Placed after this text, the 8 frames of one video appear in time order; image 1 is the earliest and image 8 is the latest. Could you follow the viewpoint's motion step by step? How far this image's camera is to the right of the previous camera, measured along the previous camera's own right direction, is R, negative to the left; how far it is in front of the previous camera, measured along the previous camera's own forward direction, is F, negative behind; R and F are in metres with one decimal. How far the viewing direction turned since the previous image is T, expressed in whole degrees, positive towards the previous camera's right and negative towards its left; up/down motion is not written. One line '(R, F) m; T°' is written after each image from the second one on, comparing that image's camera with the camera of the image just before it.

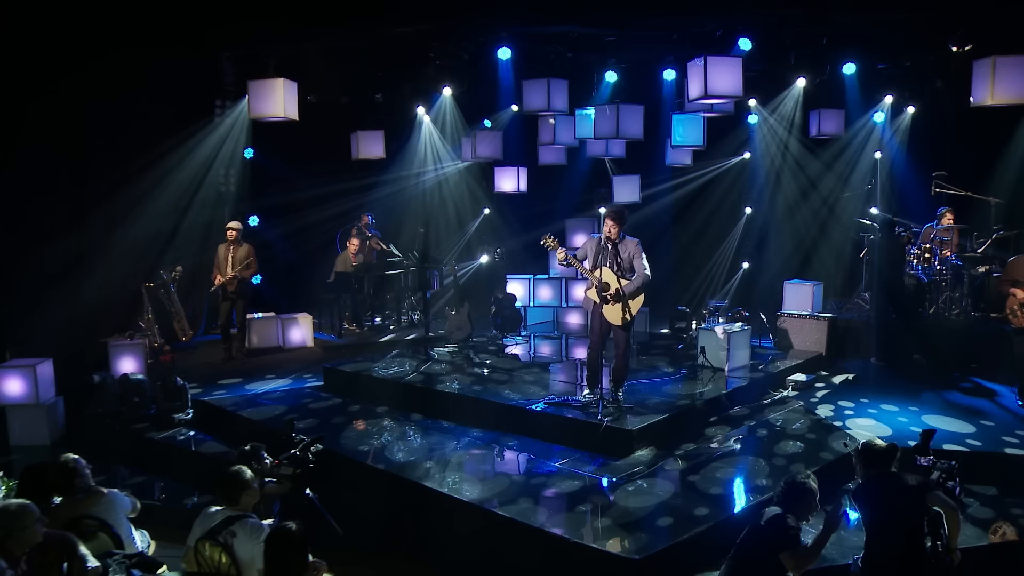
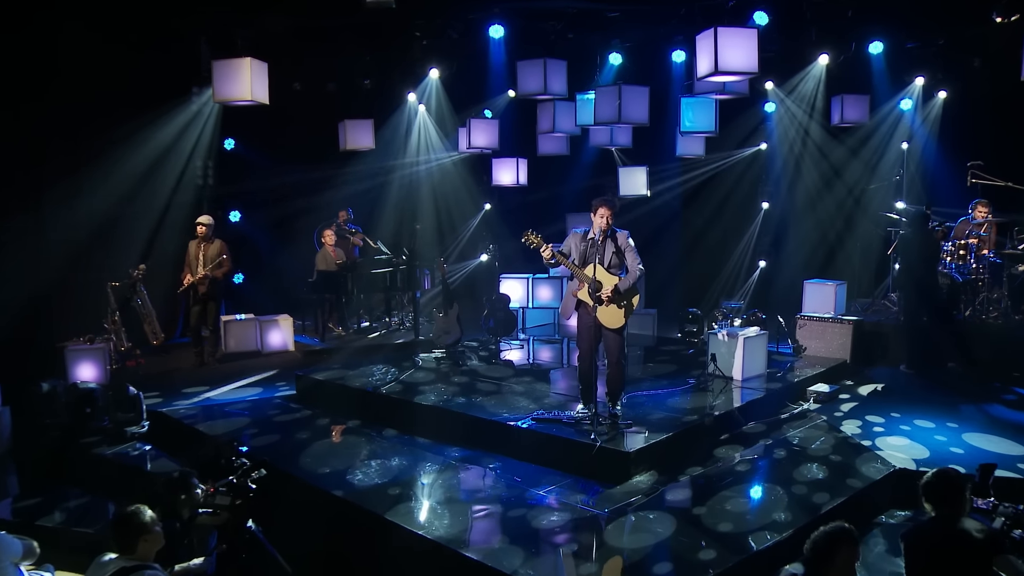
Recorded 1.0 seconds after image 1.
(+0.2, +0.8) m; -1°
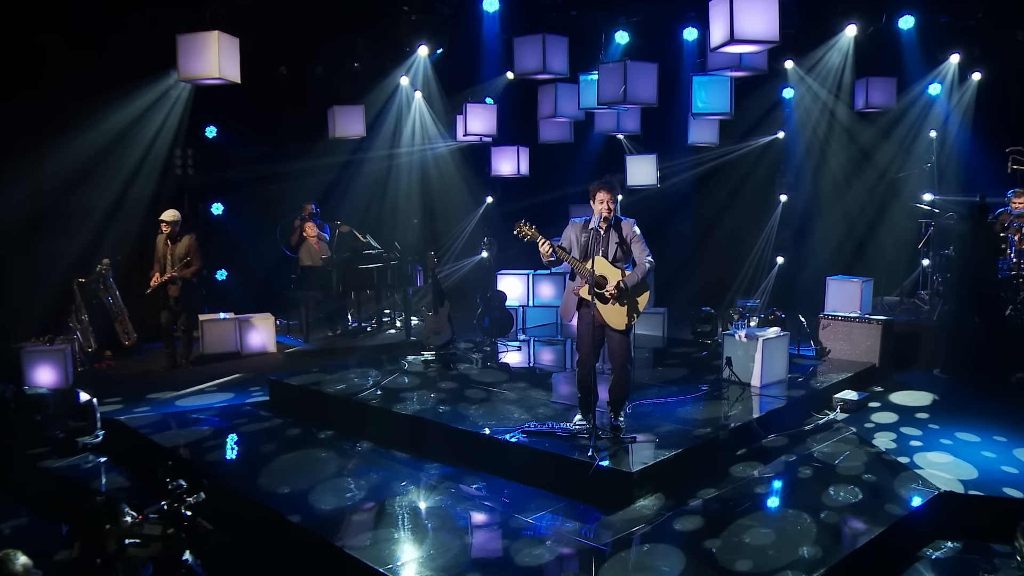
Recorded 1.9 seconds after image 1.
(+0.1, +0.7) m; -1°
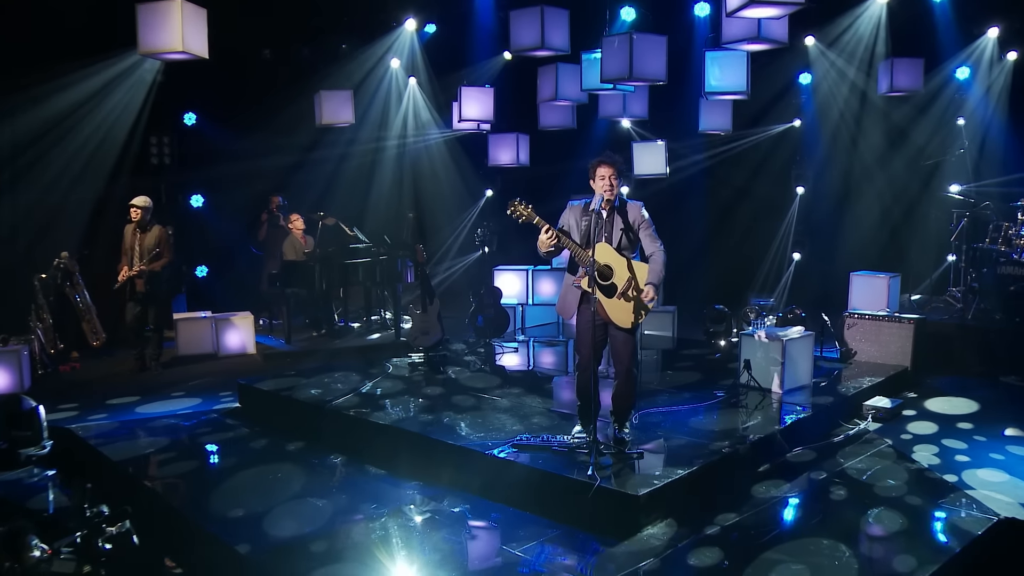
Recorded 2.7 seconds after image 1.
(+0.1, +0.7) m; 0°
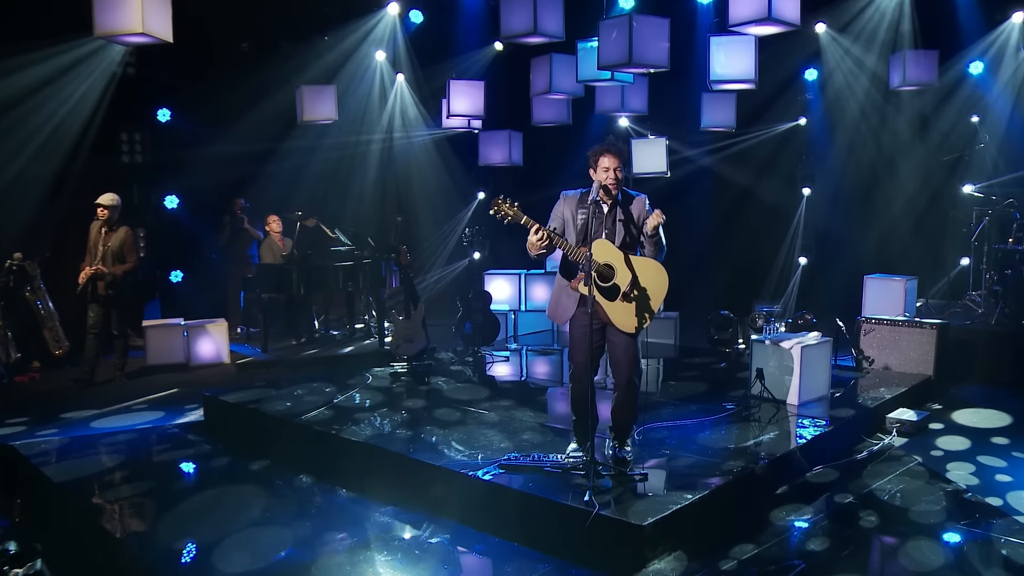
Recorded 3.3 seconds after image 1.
(0.0, +0.5) m; 0°
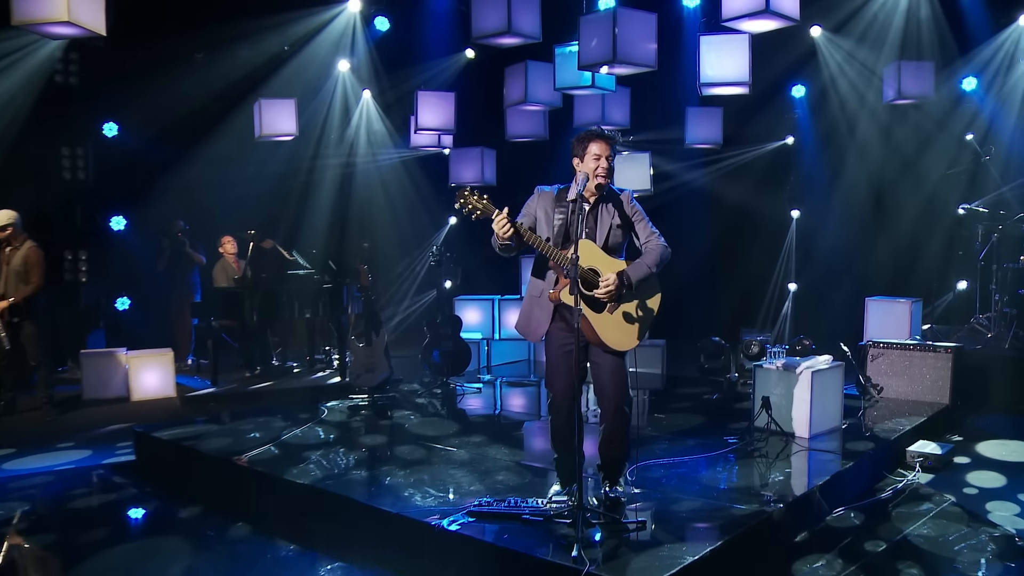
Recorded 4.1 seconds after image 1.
(0.0, +0.6) m; +1°
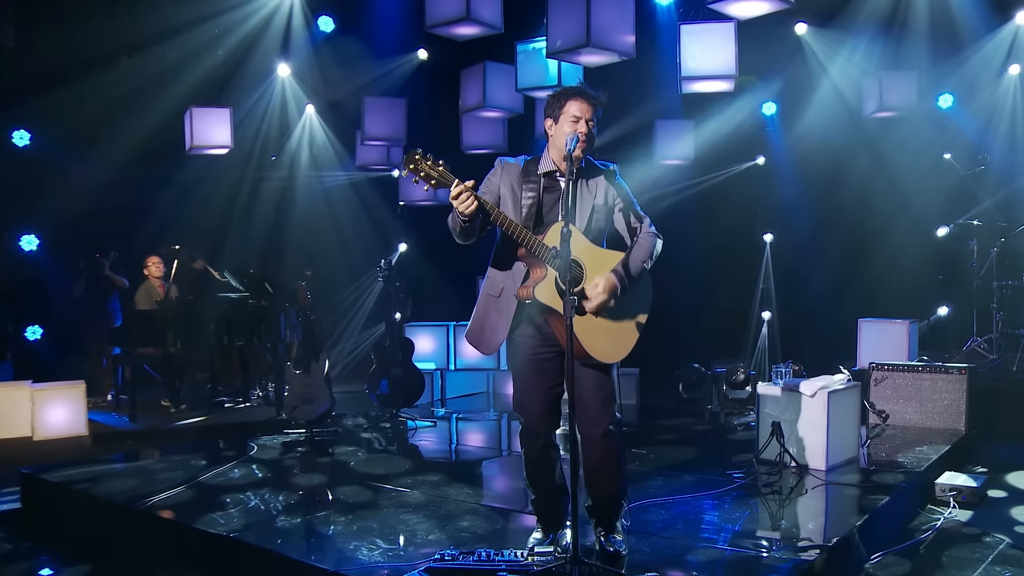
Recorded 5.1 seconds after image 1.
(-0.1, +0.7) m; +3°
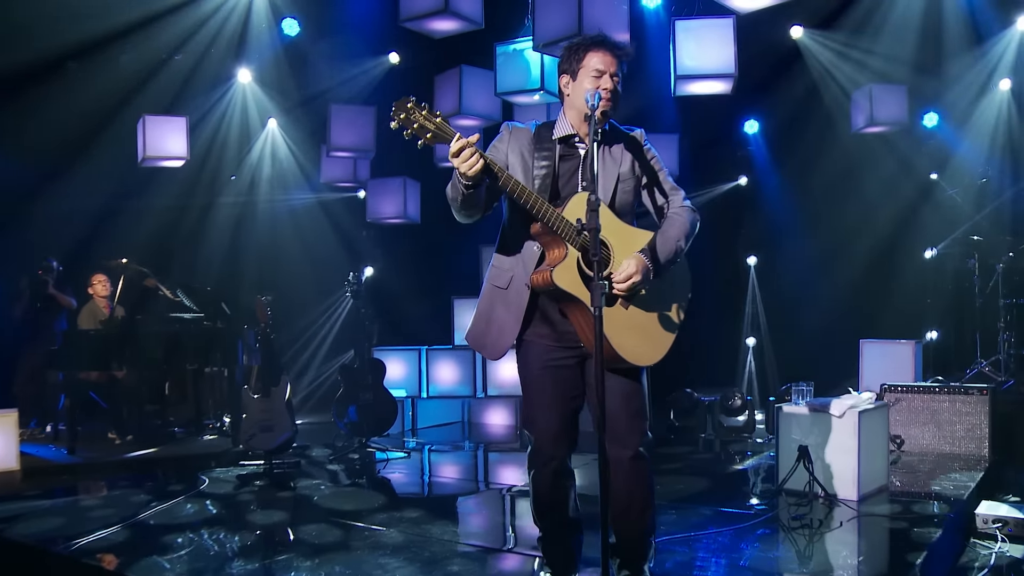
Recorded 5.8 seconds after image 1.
(-0.1, +0.5) m; +2°
